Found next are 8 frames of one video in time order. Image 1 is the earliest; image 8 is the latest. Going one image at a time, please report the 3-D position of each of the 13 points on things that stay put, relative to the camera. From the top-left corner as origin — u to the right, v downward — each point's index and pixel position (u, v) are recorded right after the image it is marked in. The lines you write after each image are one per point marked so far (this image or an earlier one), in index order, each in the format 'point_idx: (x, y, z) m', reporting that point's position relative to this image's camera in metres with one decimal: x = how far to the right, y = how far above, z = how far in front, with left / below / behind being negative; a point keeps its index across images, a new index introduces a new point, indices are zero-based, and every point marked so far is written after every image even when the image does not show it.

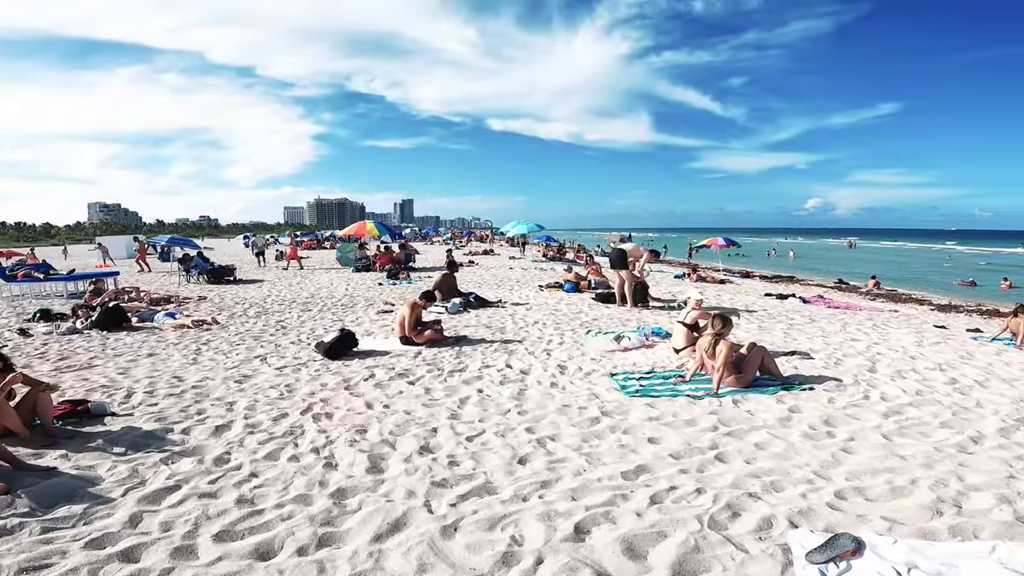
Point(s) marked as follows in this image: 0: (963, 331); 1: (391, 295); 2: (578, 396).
0: (+8.8, -0.9, +10.7) m
1: (-3.0, -0.2, +13.4) m
2: (+0.7, -1.1, +5.5) m
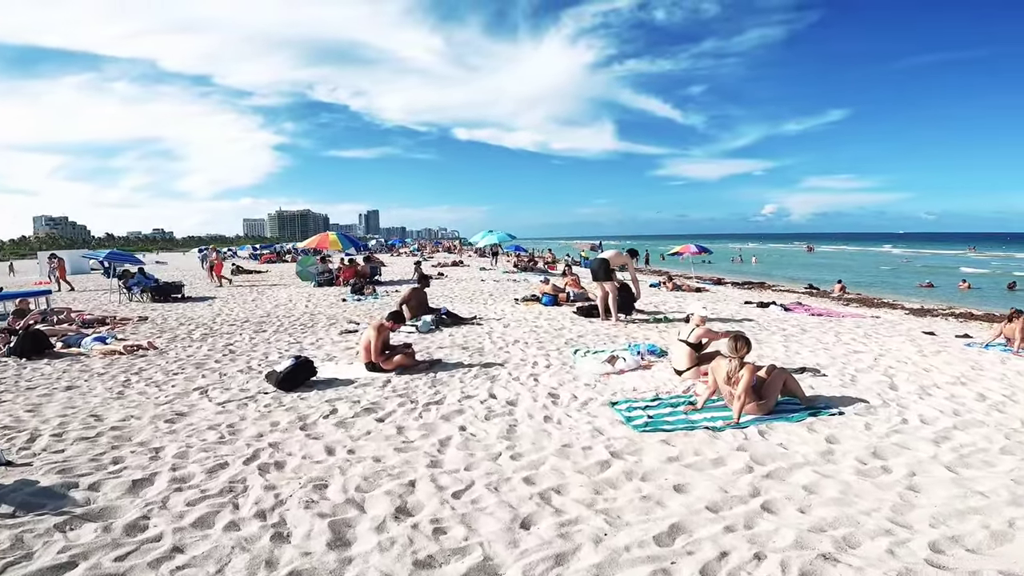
0: (+8.4, -1.0, +10.4) m
1: (-3.6, -0.5, +12.4) m
2: (+0.6, -1.2, +4.7) m
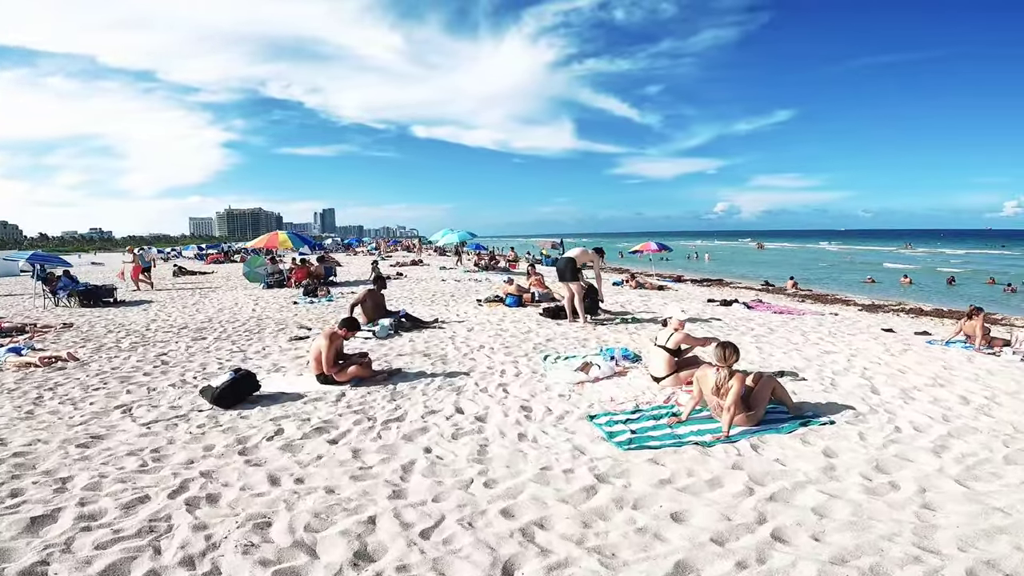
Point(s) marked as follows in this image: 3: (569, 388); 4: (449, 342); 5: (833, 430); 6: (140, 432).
0: (+7.7, -0.9, +10.6) m
1: (-4.3, -0.6, +11.6) m
2: (+0.4, -1.3, +4.3) m
3: (+0.6, -1.1, +5.9) m
4: (-1.1, -0.9, +8.8) m
5: (+2.6, -1.1, +4.4) m
6: (-3.6, -1.4, +5.3) m
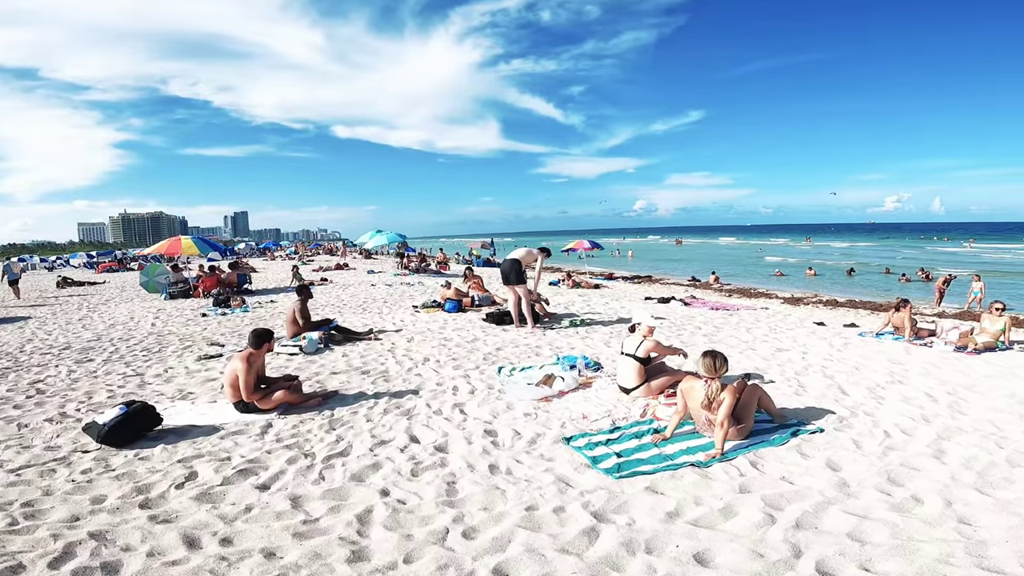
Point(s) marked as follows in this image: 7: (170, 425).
0: (+6.6, -0.8, +10.9) m
1: (-5.5, -0.8, +10.4) m
2: (+0.2, -1.3, +3.7) m
3: (+0.2, -1.1, +5.4) m
4: (-1.8, -1.0, +8.0) m
5: (+2.4, -1.1, +4.2) m
6: (-3.8, -1.6, +4.2) m
7: (-3.4, -1.4, +5.5) m
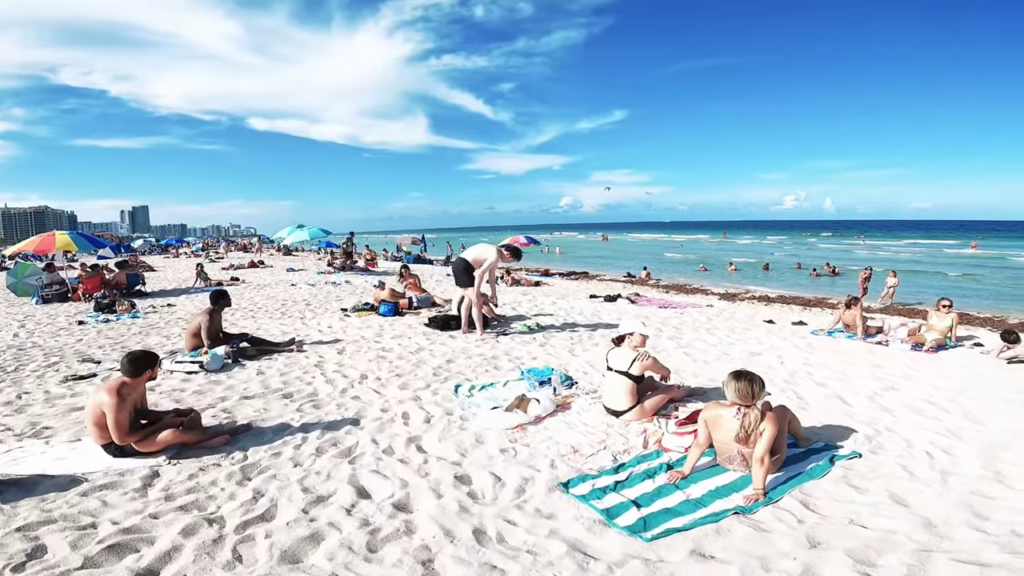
0: (+5.6, -0.8, +10.8) m
1: (-6.3, -0.9, +8.6) m
2: (+0.2, -1.4, +2.8) m
3: (0.0, -1.2, +4.5) m
4: (-2.4, -1.0, +6.8) m
5: (+2.3, -1.2, +3.6) m
6: (-3.9, -1.7, +2.8) m
7: (-3.6, -1.5, +4.1) m
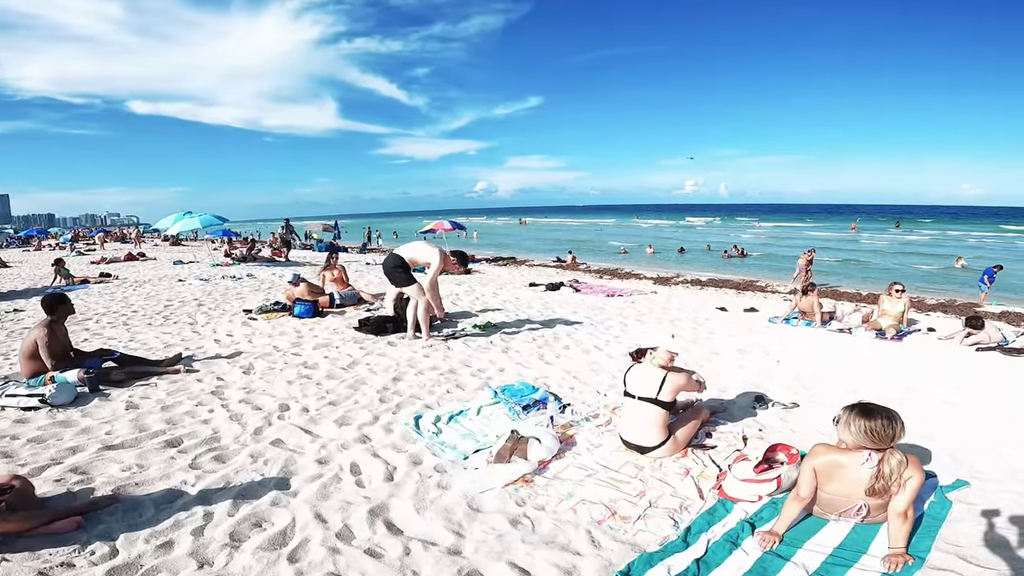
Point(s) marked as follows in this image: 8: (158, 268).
0: (+4.6, -0.5, +10.5) m
1: (-6.8, -1.0, +6.5) m
2: (+0.5, -1.5, +1.7) m
3: (0.0, -1.2, +3.3) m
4: (-2.7, -1.1, +5.3) m
5: (+2.4, -1.2, +2.8) m
6: (-3.5, -1.9, +1.1) m
7: (-3.4, -1.6, +2.4) m
8: (-10.3, +0.5, +16.3) m
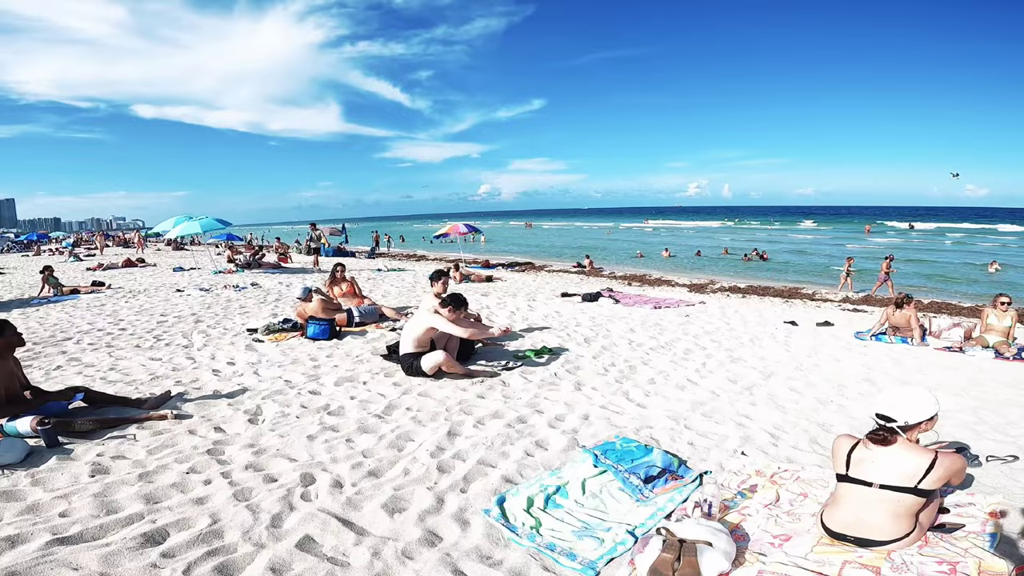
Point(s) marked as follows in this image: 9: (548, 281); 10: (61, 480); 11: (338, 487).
0: (+5.3, -0.7, +9.2) m
1: (-6.1, -1.3, +5.2) m
2: (+1.2, -1.6, +0.4) m
3: (+0.8, -1.4, +2.1) m
4: (-2.0, -1.3, +4.0) m
5: (+3.2, -1.3, +1.5) m
6: (-2.8, -2.1, -0.2) m
7: (-2.7, -1.8, +1.1) m
8: (-9.5, +0.2, +15.0) m
9: (+1.2, +0.2, +17.9) m
10: (-2.8, -1.4, +3.8) m
11: (-1.0, -1.3, +3.7) m
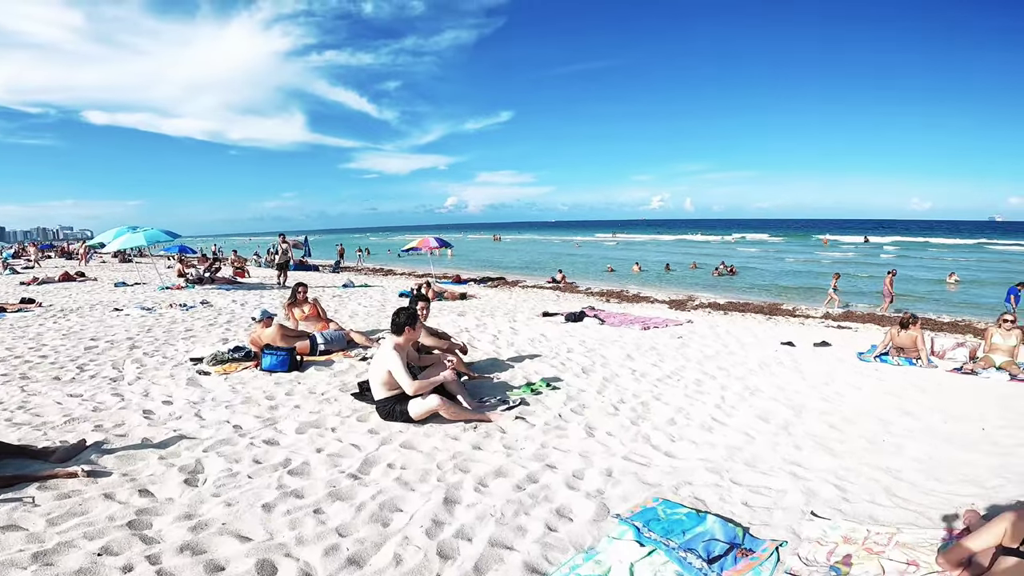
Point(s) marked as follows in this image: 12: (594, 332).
0: (+5.1, -1.0, +8.7) m
1: (-6.0, -1.5, +4.1) m
2: (+1.5, -1.8, -0.3) m
3: (+1.0, -1.6, +1.3) m
4: (-1.8, -1.5, +3.1) m
5: (+3.4, -1.5, +0.9) m
6: (-2.4, -2.2, -1.2) m
7: (-2.4, -1.9, +0.2) m
8: (-10.0, -0.2, +13.7) m
9: (+0.4, -0.3, +17.2) m
10: (-2.7, -1.5, +2.9) m
11: (-0.9, -1.5, +2.8) m
12: (+1.6, -0.8, +10.1) m
